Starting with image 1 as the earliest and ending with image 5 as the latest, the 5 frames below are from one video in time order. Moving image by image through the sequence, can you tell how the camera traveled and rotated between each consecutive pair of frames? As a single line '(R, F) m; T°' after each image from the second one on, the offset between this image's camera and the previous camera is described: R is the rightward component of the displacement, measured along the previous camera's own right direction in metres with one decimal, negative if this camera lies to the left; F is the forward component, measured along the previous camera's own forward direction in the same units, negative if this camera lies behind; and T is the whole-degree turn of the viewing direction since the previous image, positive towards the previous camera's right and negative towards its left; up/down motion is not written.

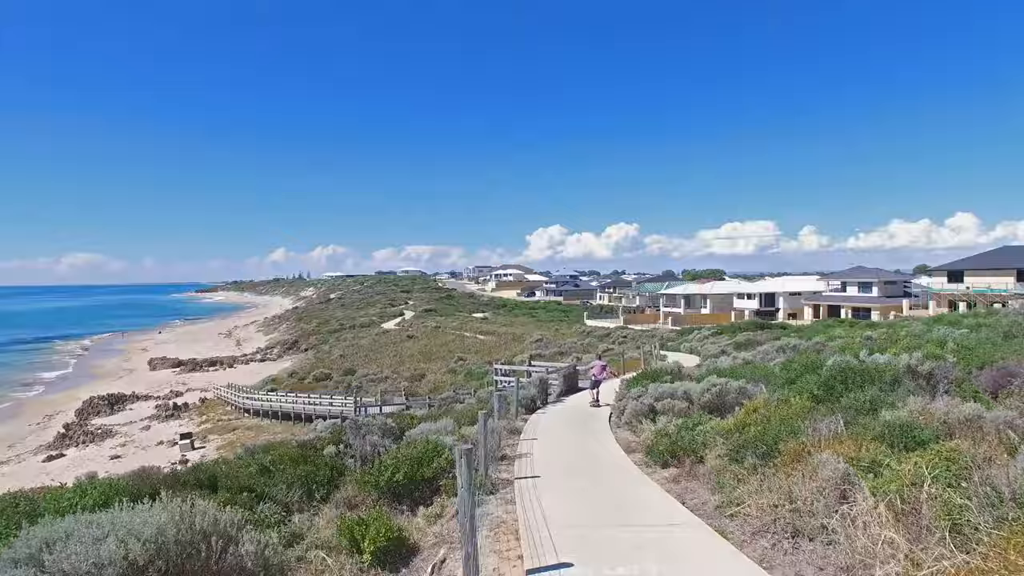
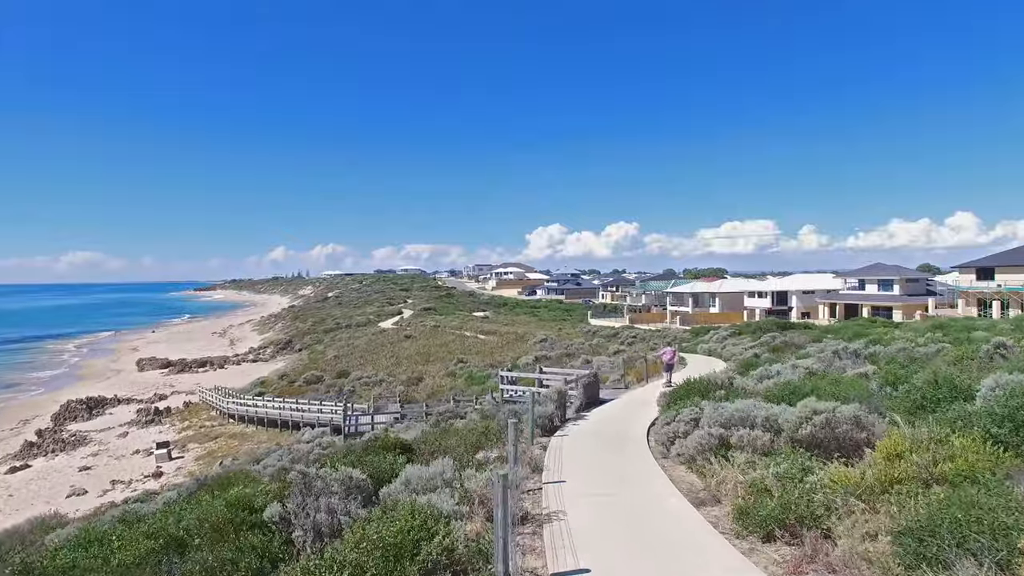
(-0.2, +2.2) m; 0°
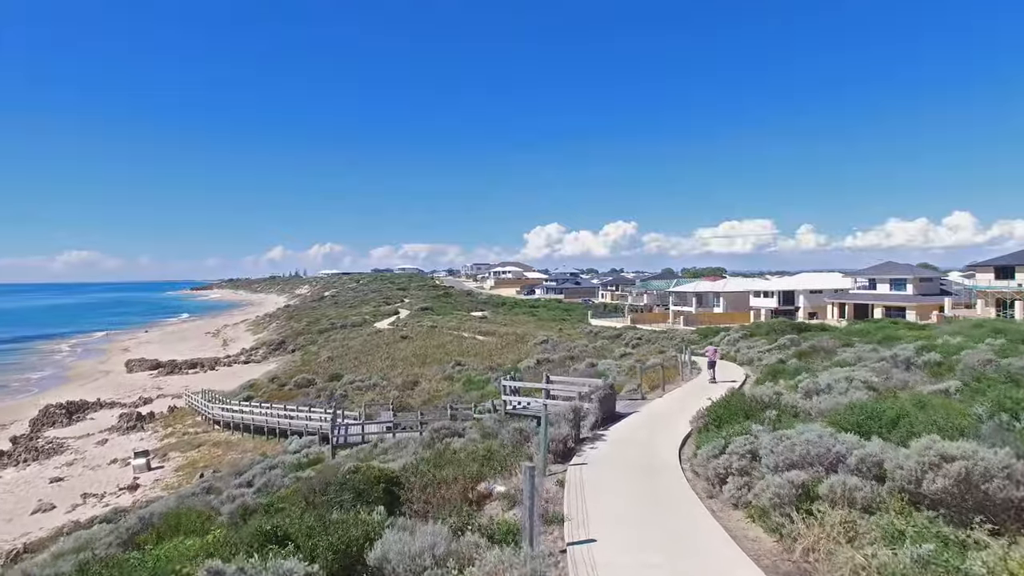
(-0.1, +1.5) m; 0°
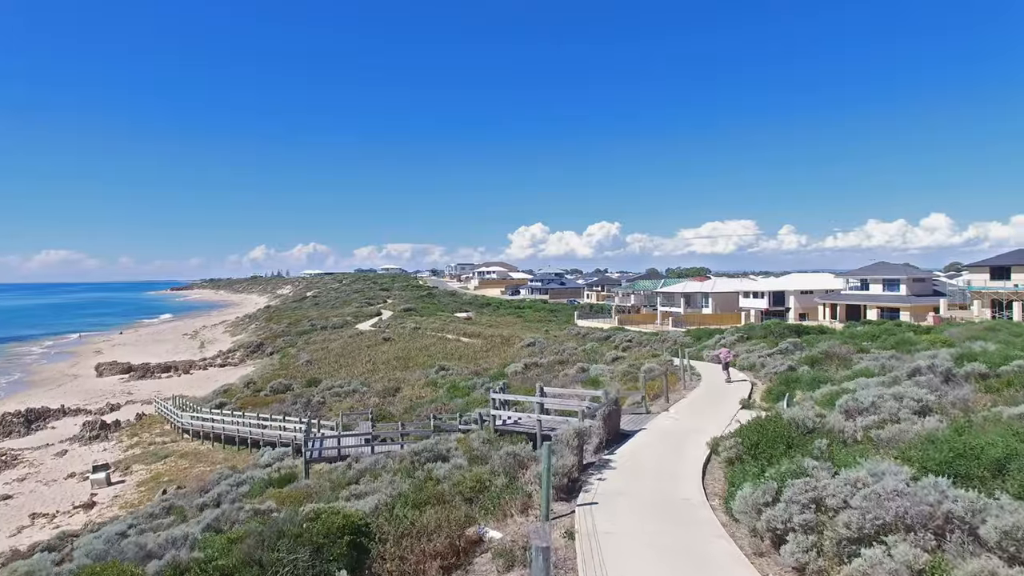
(-0.1, +1.4) m; +1°
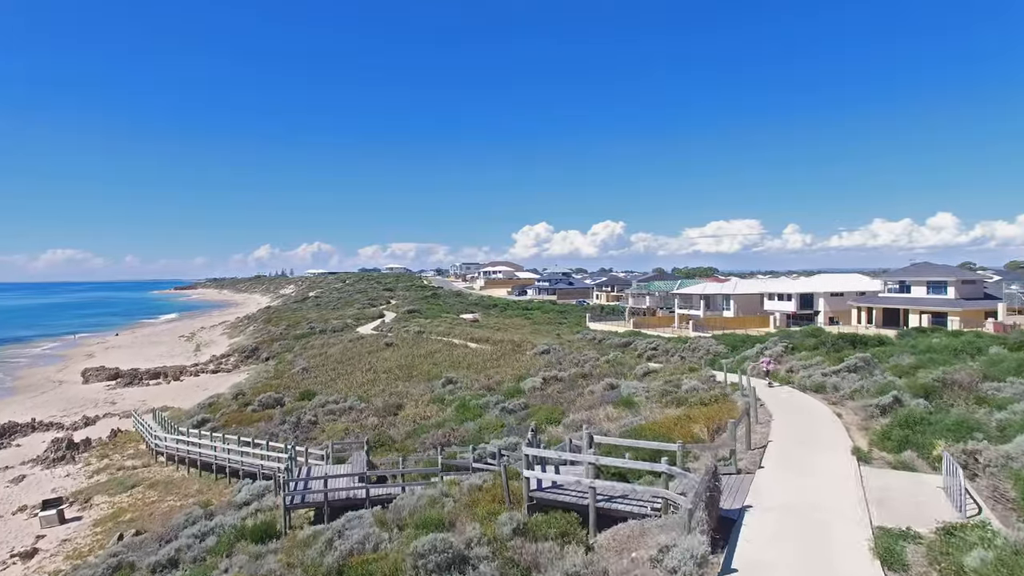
(-0.5, +3.3) m; 0°
